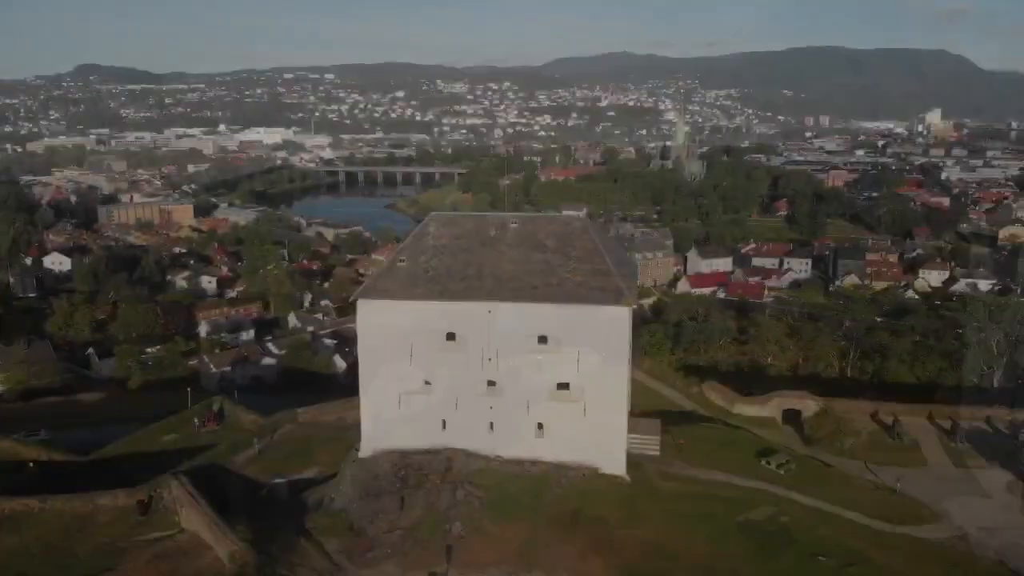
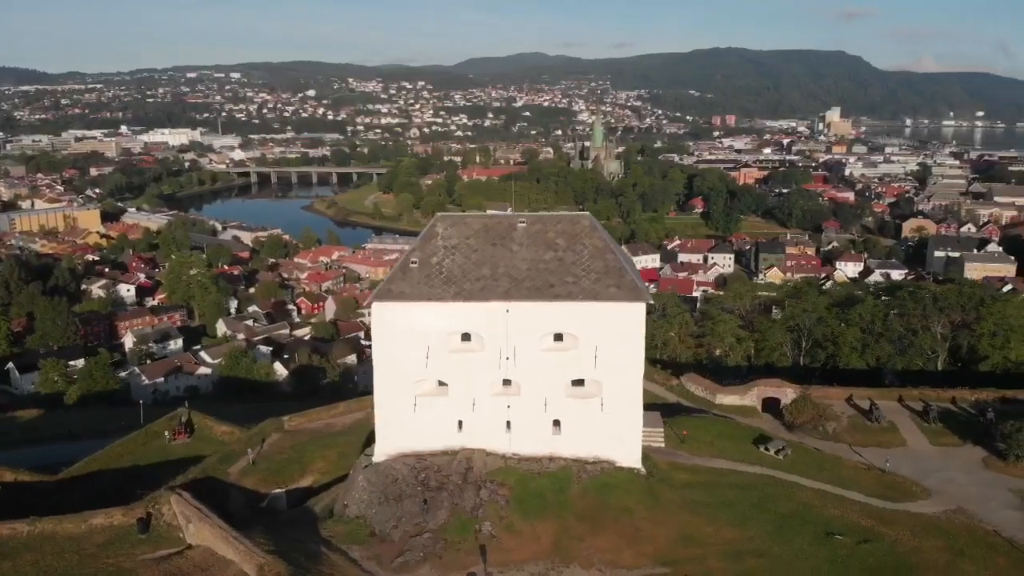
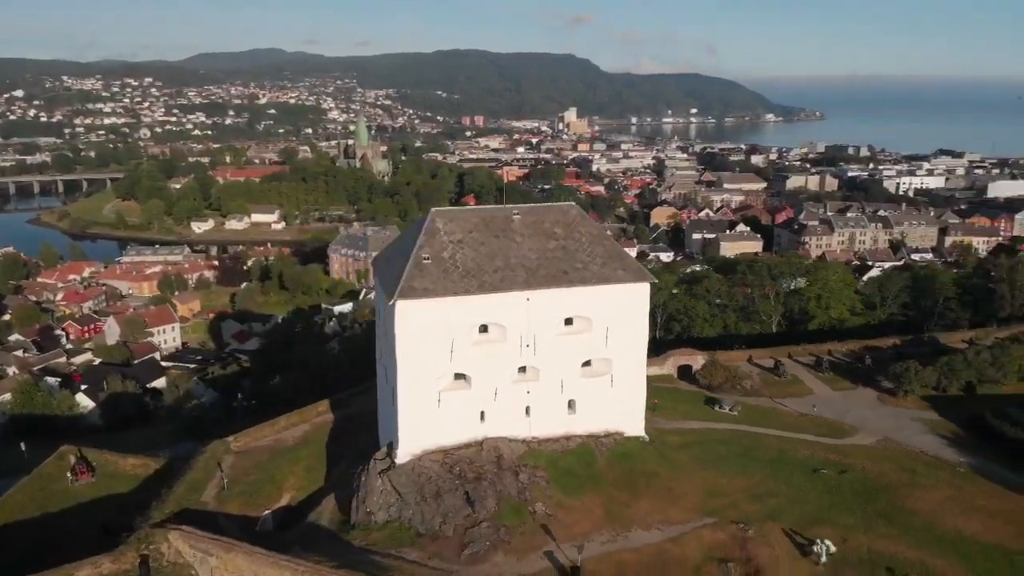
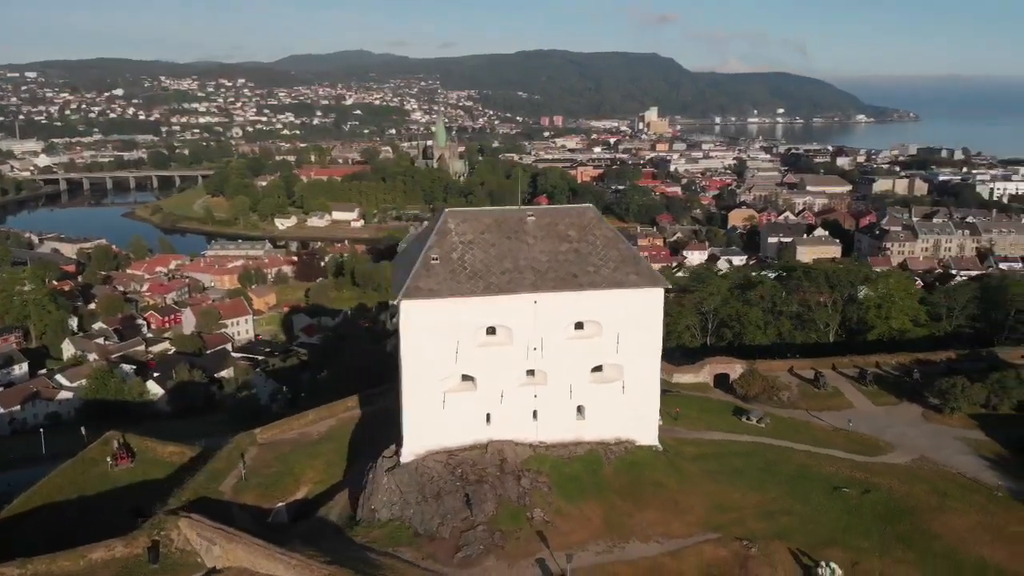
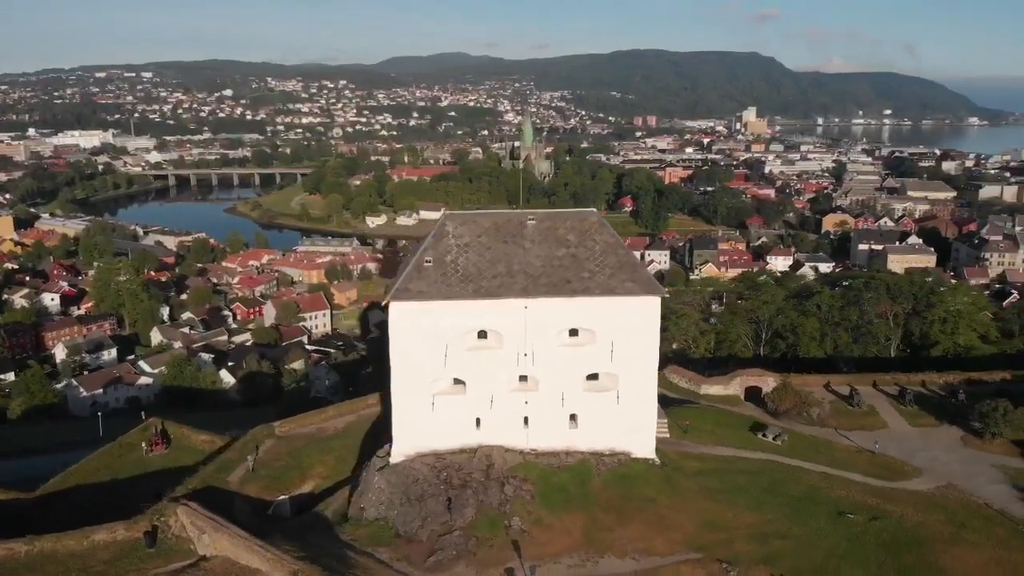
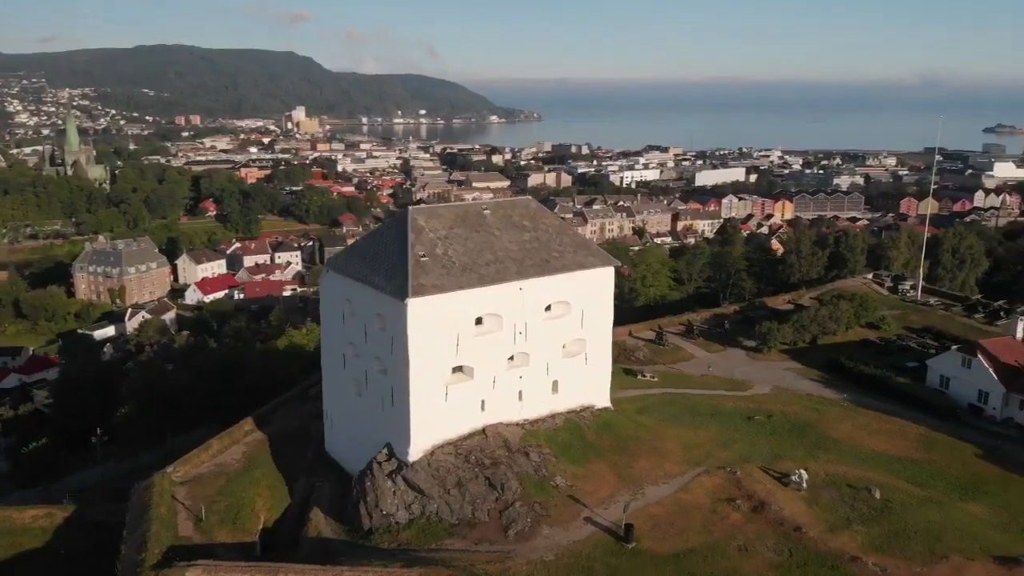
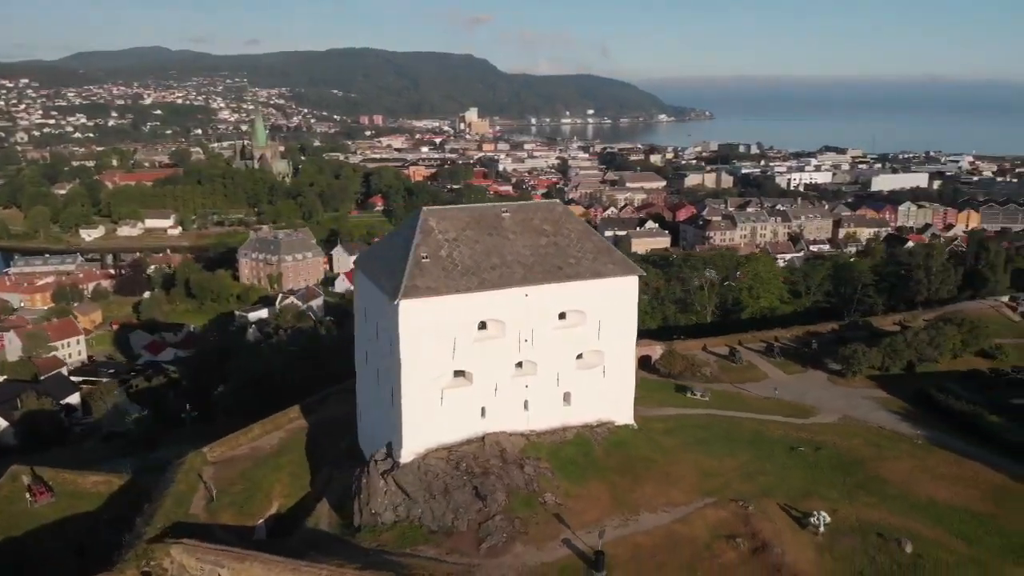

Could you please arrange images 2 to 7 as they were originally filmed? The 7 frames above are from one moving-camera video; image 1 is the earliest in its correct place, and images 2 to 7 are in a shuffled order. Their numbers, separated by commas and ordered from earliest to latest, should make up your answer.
2, 5, 4, 3, 7, 6
